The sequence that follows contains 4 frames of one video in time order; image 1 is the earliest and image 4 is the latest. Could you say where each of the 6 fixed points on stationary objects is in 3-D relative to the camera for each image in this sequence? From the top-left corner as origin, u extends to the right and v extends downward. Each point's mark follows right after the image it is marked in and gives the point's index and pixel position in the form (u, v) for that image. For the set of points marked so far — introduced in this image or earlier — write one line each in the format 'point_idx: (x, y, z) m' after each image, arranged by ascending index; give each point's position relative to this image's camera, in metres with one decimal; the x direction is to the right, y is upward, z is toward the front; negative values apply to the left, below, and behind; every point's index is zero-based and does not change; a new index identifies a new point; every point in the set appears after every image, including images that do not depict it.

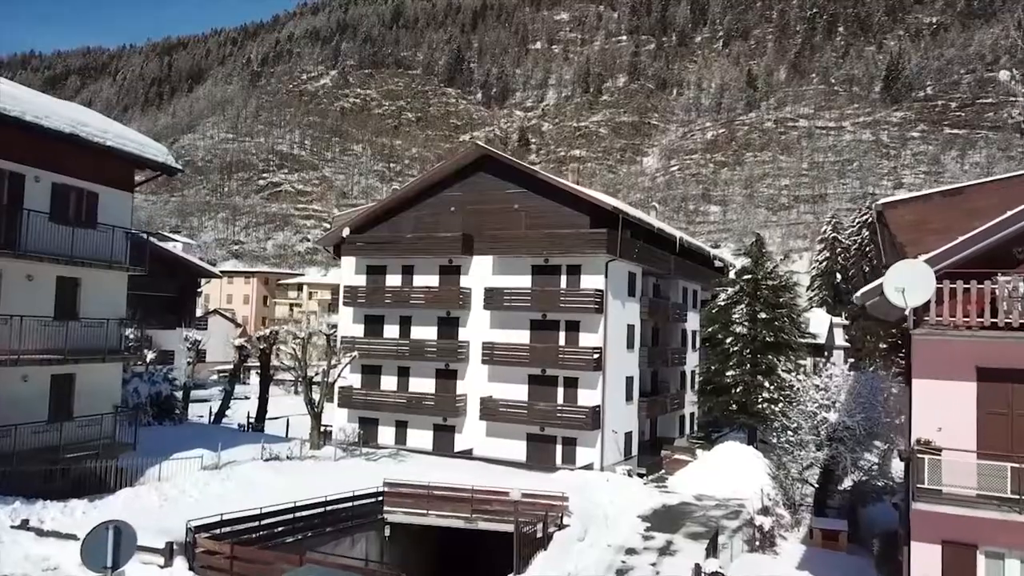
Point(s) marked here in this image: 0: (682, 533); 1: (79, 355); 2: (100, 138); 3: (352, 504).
0: (+3.8, -5.5, +16.8) m
1: (-8.2, -1.2, +14.1) m
2: (-8.0, +2.9, +14.5) m
3: (-3.3, -4.4, +15.4) m
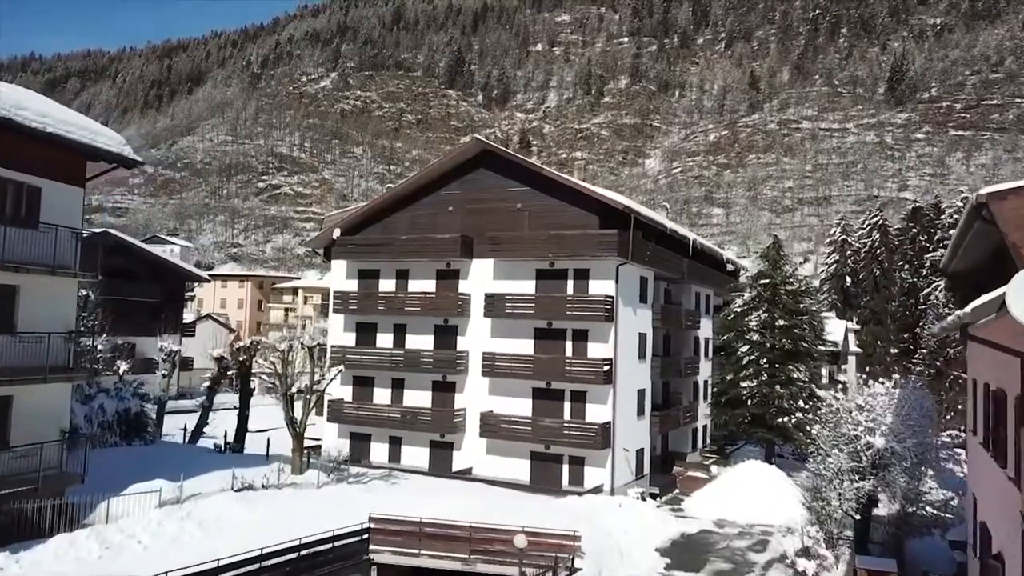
0: (+3.9, -5.6, +14.9) m
1: (-8.1, -1.4, +12.3) m
2: (-7.9, +2.8, +12.7) m
3: (-3.2, -4.6, +13.5) m
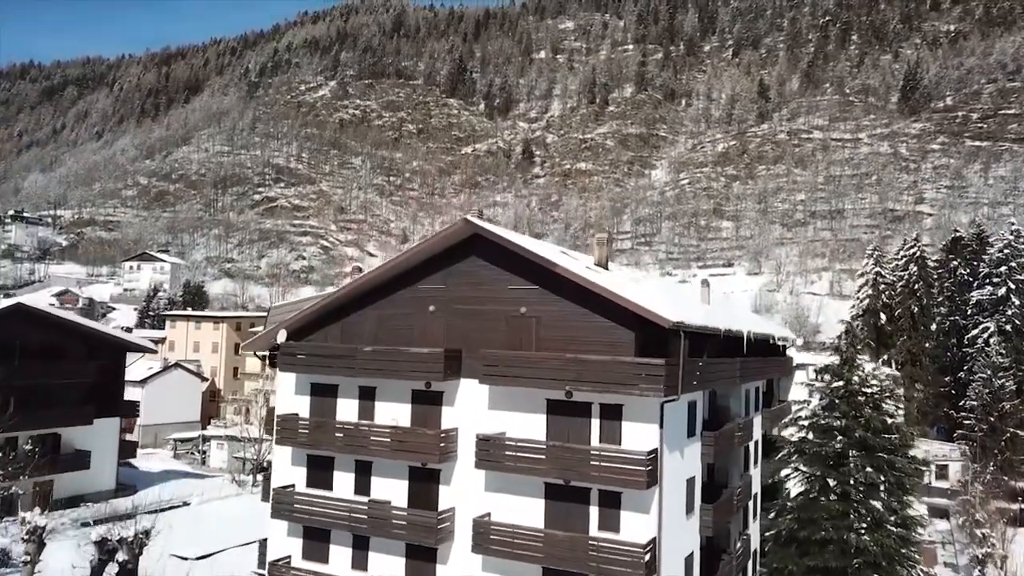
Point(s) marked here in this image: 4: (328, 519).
0: (+3.9, -8.6, +8.6) m
1: (-8.1, -4.4, +6.0) m
2: (-7.9, -0.2, +6.5) m
3: (-3.2, -7.6, +7.2) m
4: (-4.4, -5.5, +18.1) m
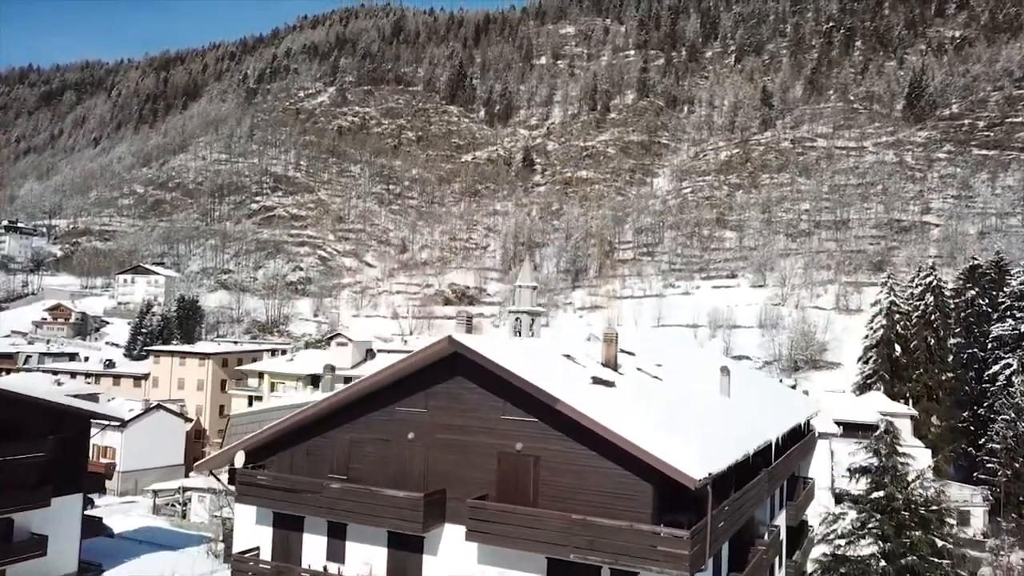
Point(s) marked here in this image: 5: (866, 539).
0: (+3.7, -11.2, +5.9) m
1: (-8.2, -6.9, +3.4) m
2: (-8.0, -2.8, +3.8) m
3: (-3.3, -10.1, +4.6) m
4: (-4.6, -8.1, +15.4) m
5: (+9.3, -6.5, +19.7) m
